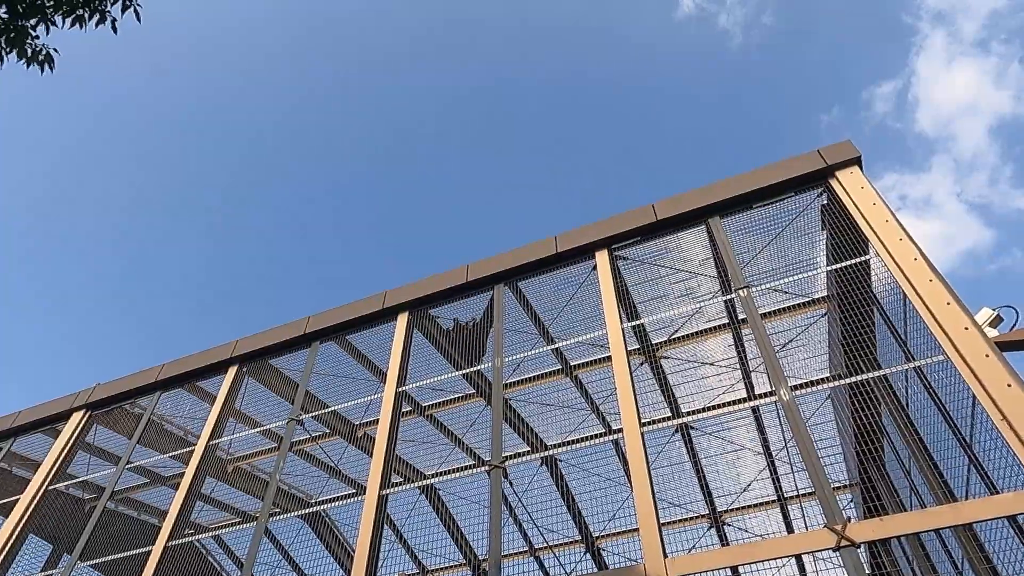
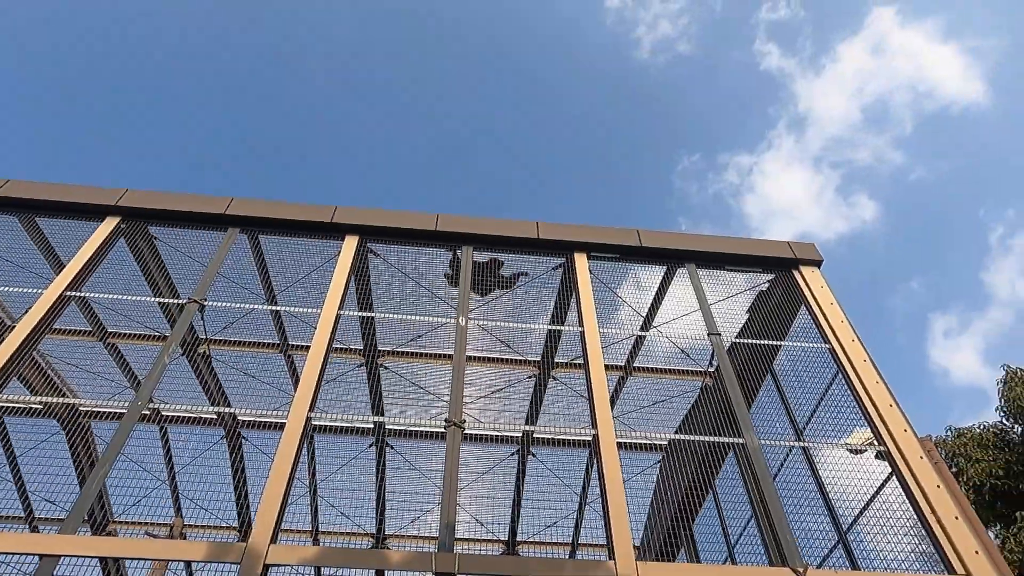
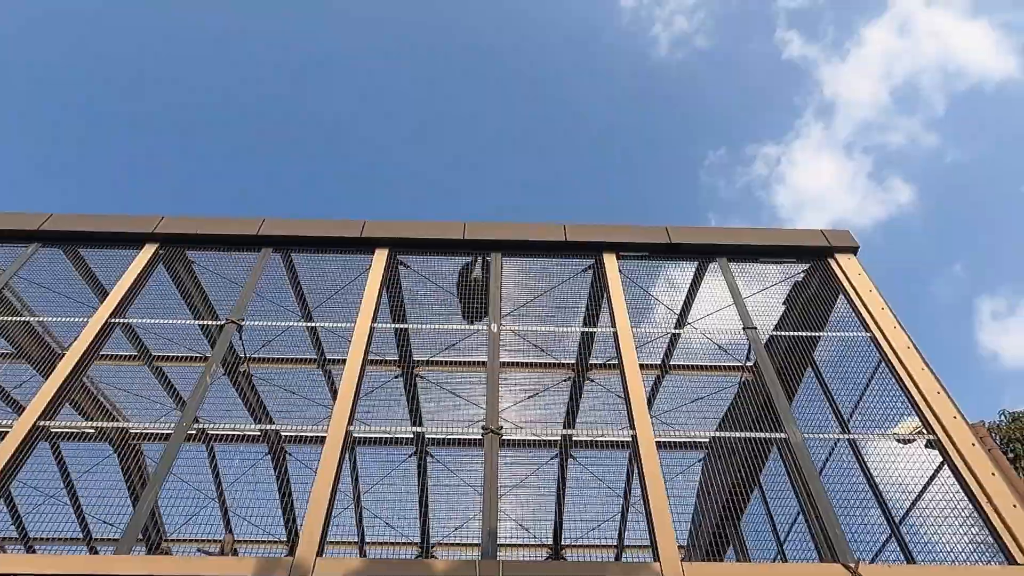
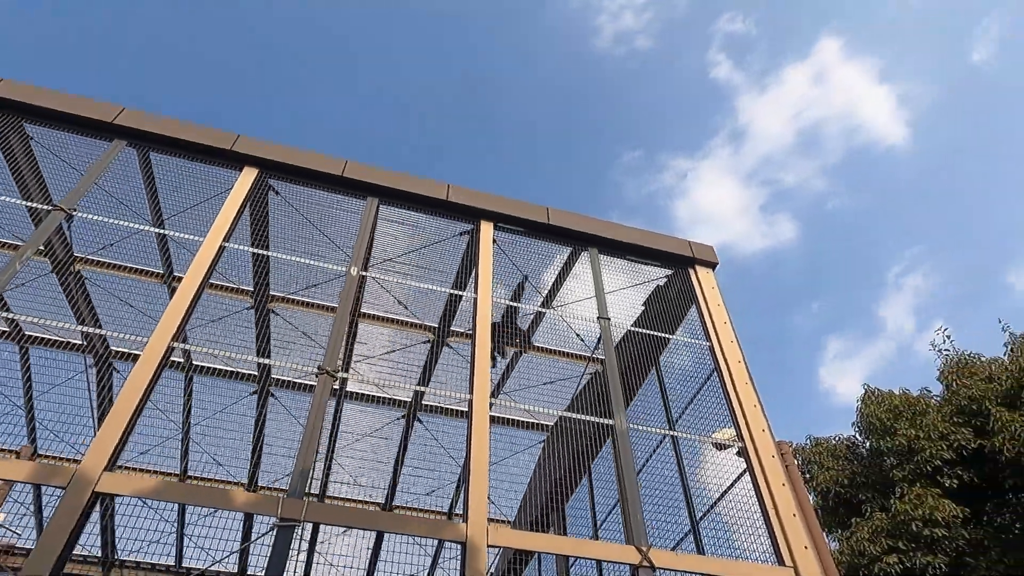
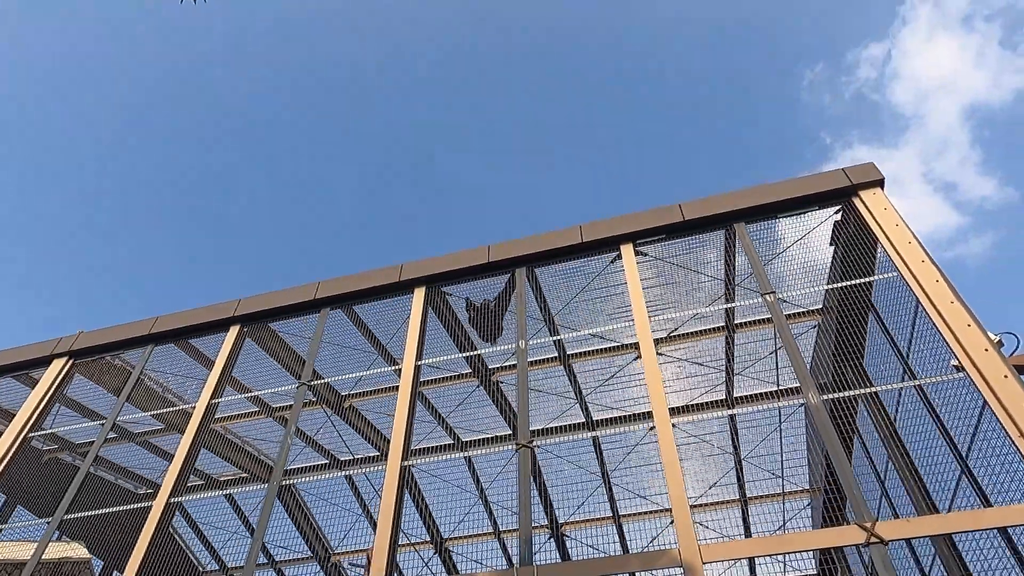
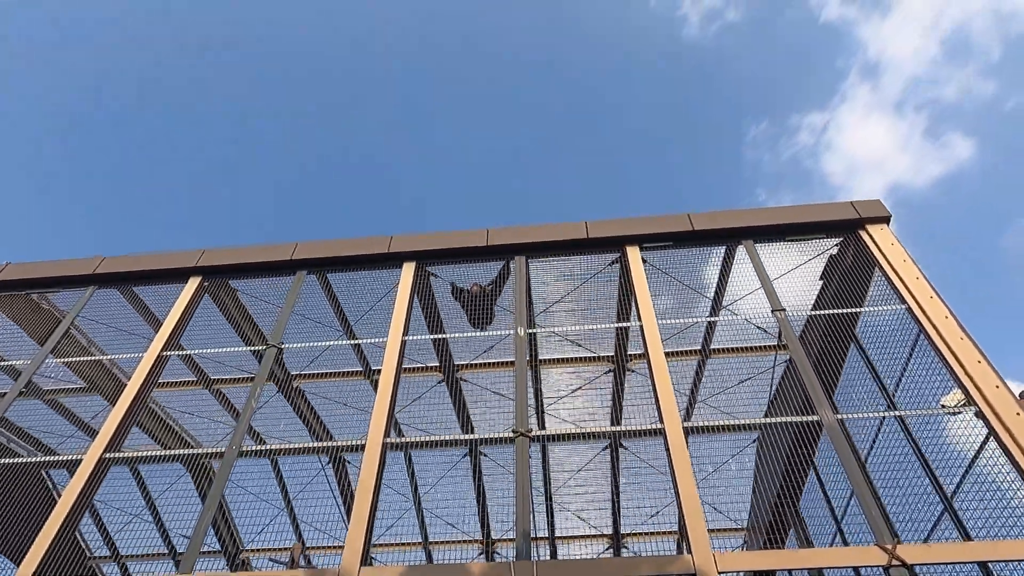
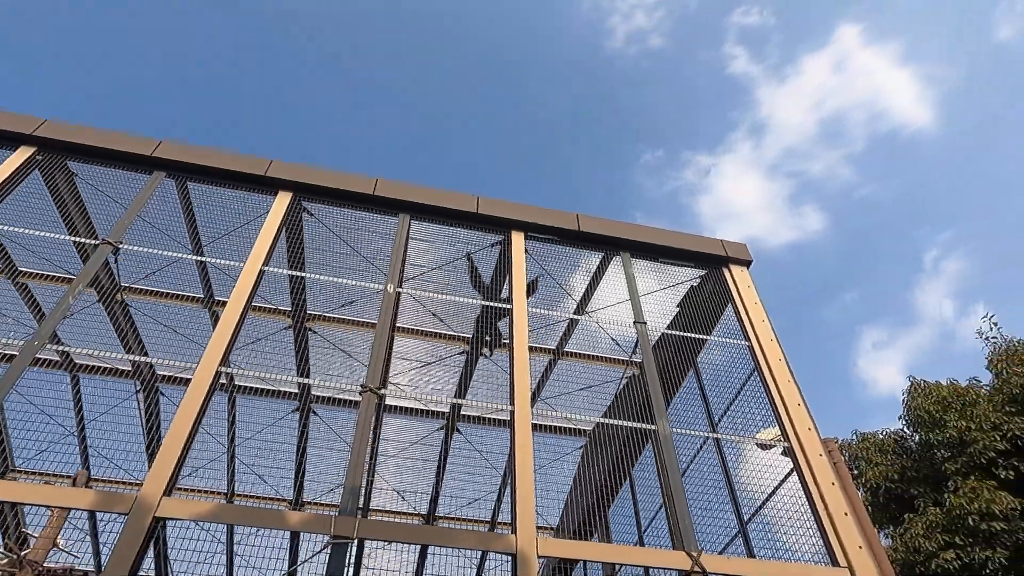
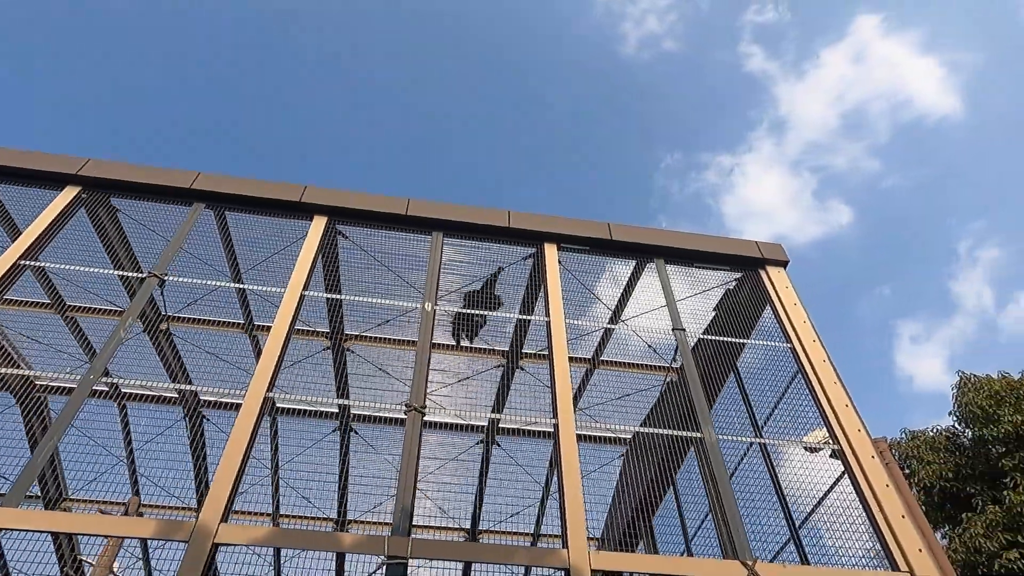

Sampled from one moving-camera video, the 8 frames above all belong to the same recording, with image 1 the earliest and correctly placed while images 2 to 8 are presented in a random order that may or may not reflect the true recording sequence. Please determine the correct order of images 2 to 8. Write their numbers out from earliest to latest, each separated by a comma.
5, 6, 3, 2, 8, 7, 4
